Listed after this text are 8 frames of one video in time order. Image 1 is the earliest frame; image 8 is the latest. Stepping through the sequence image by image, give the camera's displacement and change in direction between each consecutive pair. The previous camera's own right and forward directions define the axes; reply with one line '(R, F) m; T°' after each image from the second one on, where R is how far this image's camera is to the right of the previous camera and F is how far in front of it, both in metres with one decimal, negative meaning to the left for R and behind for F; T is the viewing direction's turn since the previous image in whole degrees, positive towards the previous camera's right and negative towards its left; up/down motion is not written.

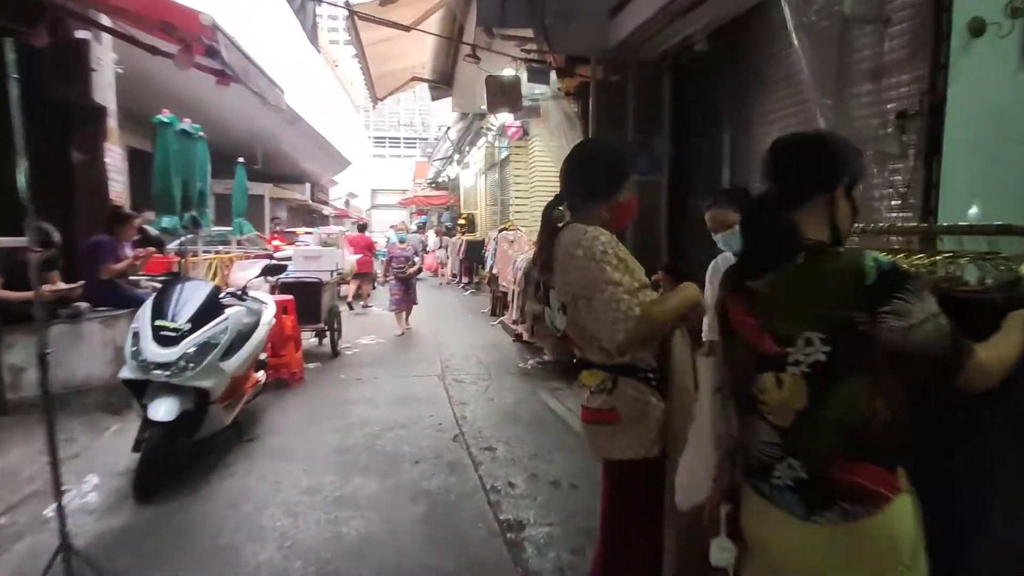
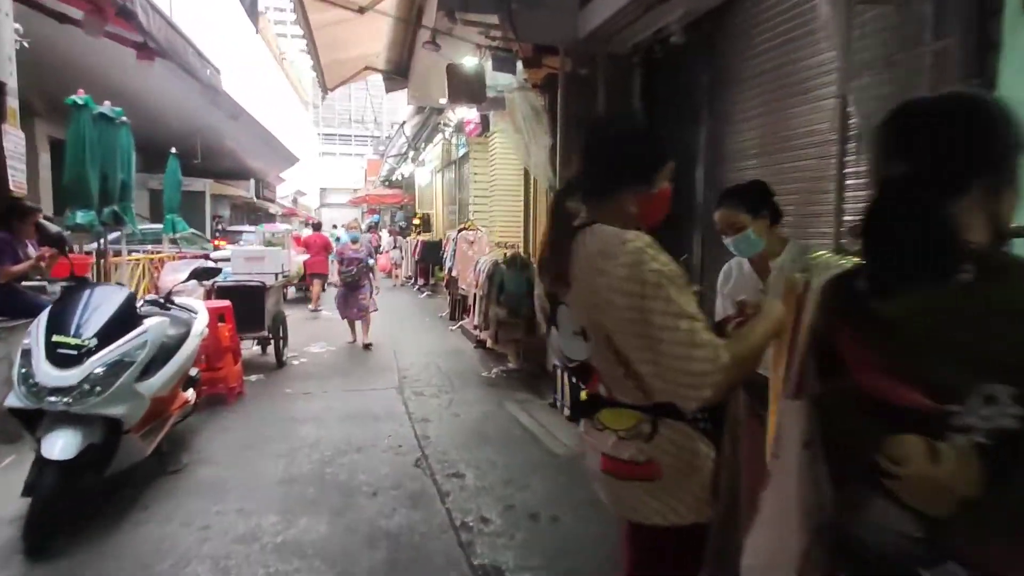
(-0.1, +0.4) m; +5°
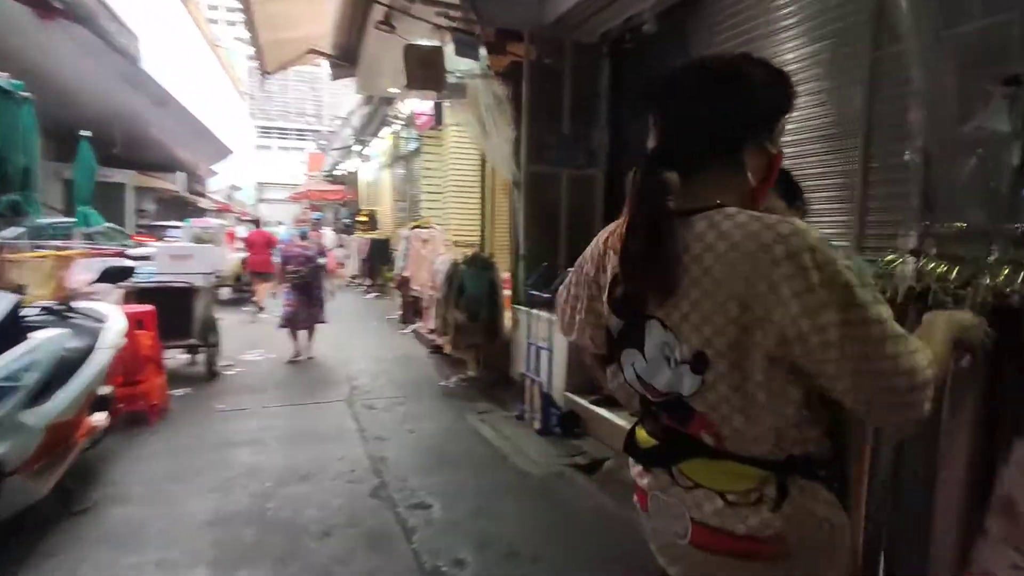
(-0.2, +0.4) m; +6°
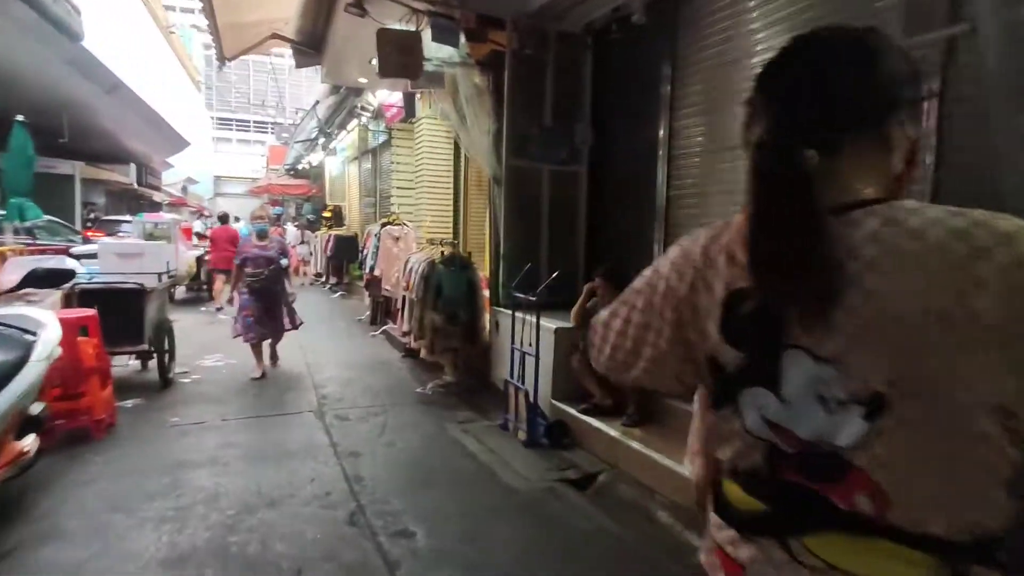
(-0.1, +0.3) m; +3°
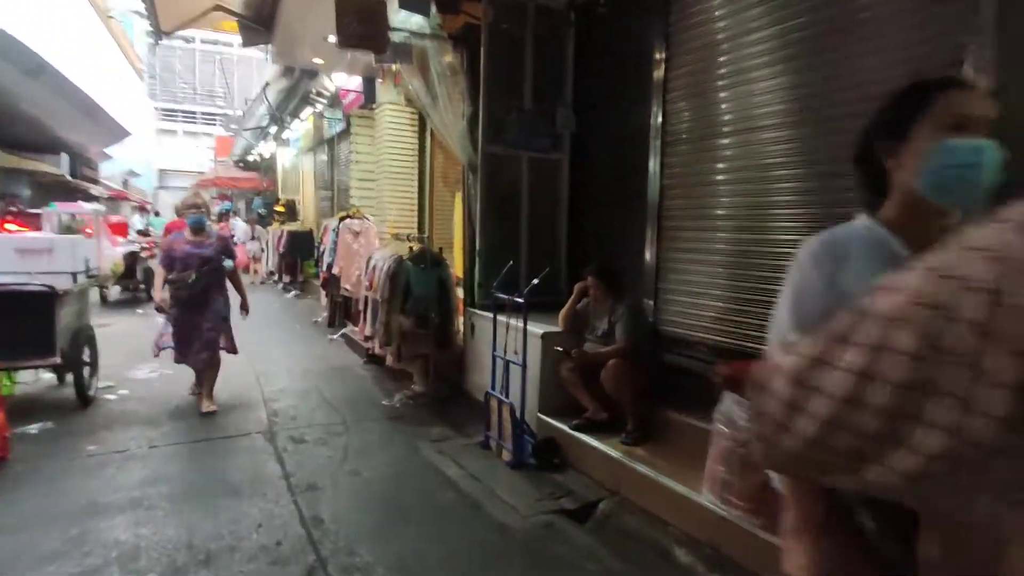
(-0.2, +0.5) m; +4°
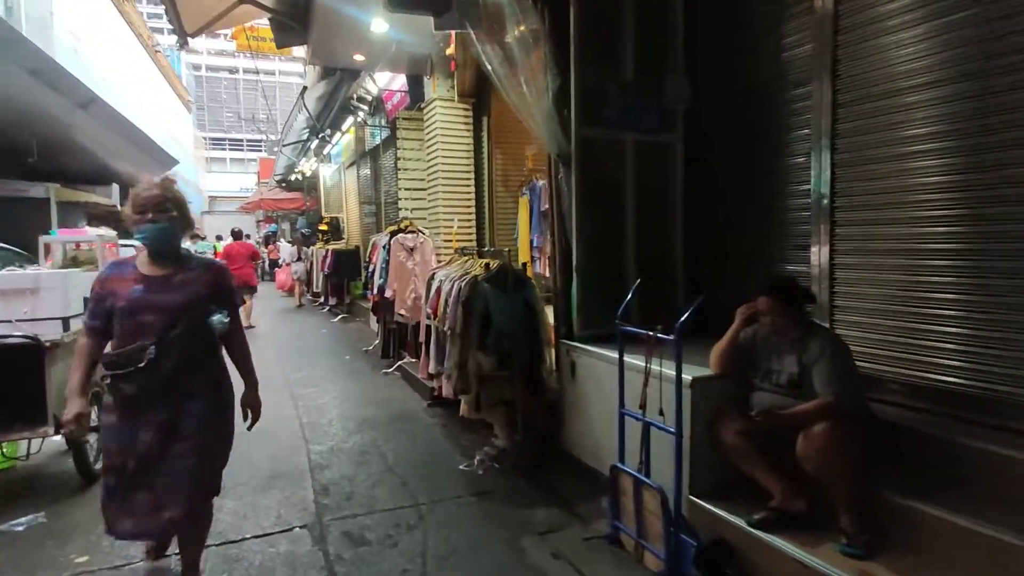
(-0.5, +1.1) m; -4°
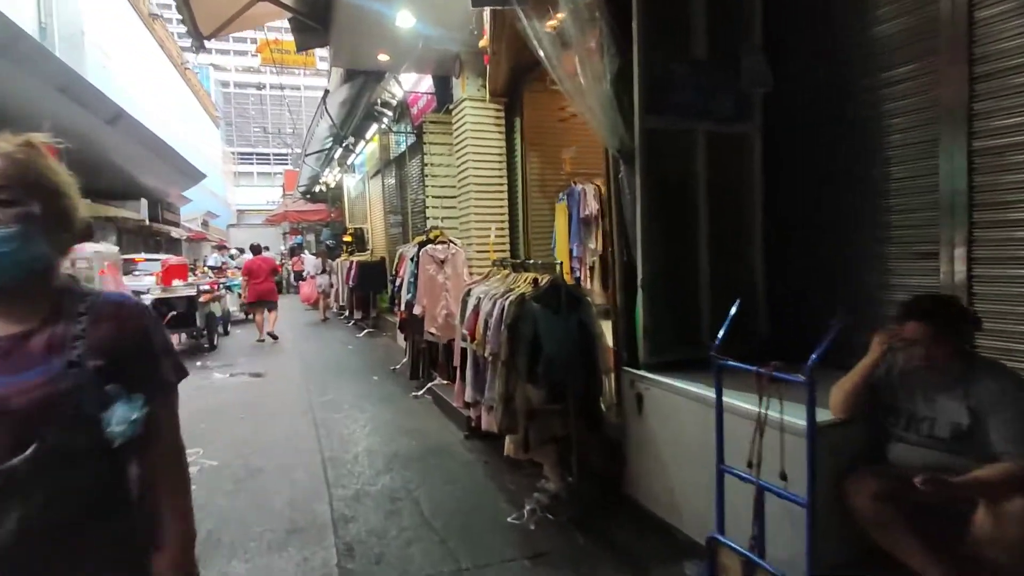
(-0.2, +0.6) m; -2°
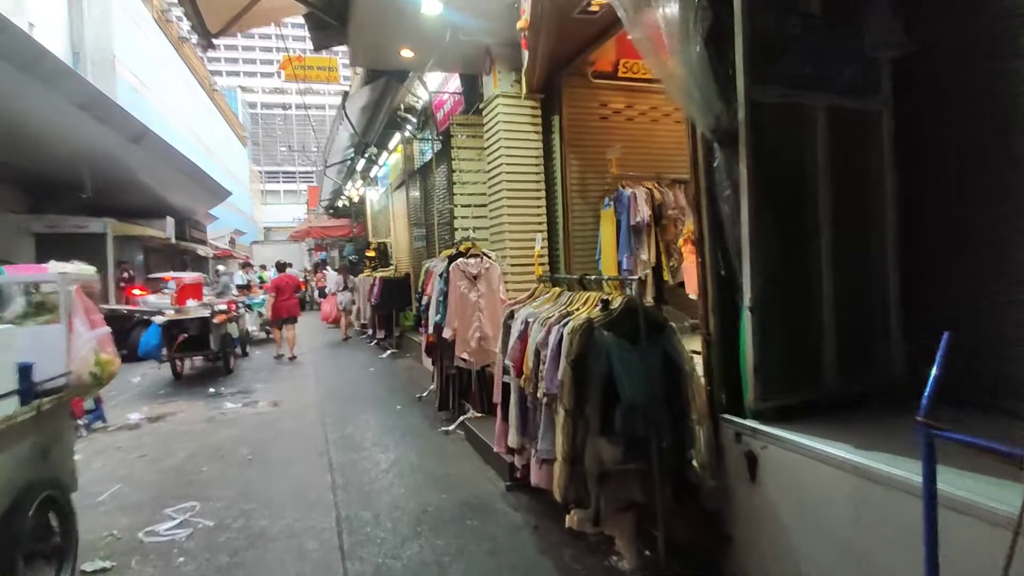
(-0.2, +0.7) m; -2°
